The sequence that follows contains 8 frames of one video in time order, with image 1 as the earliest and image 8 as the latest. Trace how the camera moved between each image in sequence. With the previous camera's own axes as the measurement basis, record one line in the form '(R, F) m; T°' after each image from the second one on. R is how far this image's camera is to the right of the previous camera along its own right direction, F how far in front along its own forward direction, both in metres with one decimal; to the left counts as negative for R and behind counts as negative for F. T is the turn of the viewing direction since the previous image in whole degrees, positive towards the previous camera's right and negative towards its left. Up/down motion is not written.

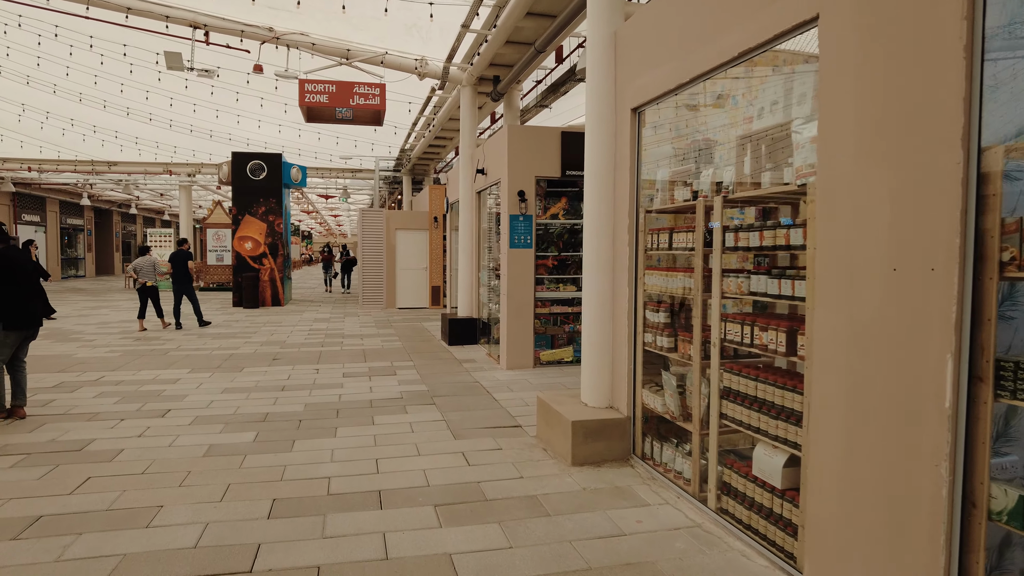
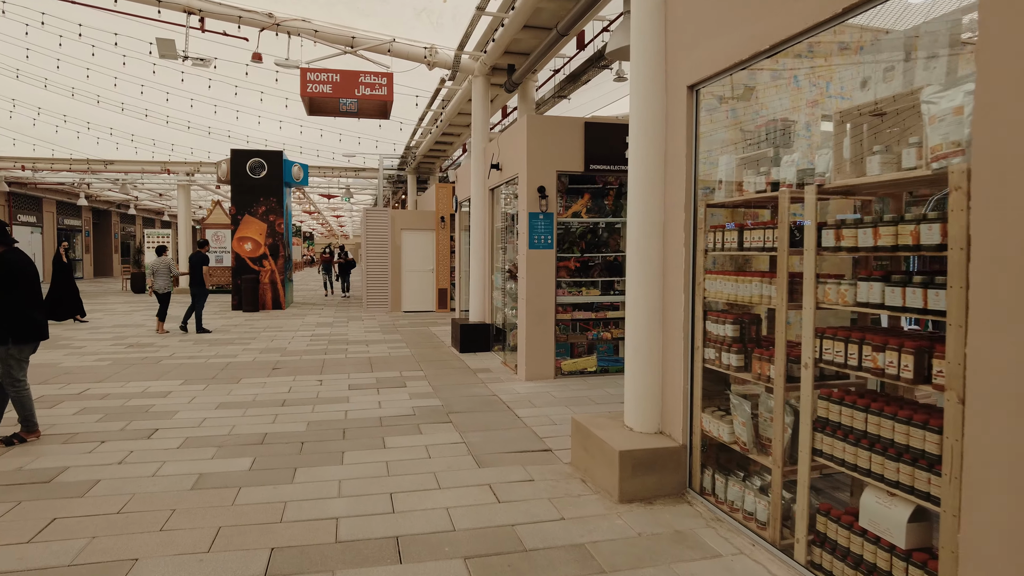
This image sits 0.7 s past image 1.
(-0.2, +0.6) m; 0°
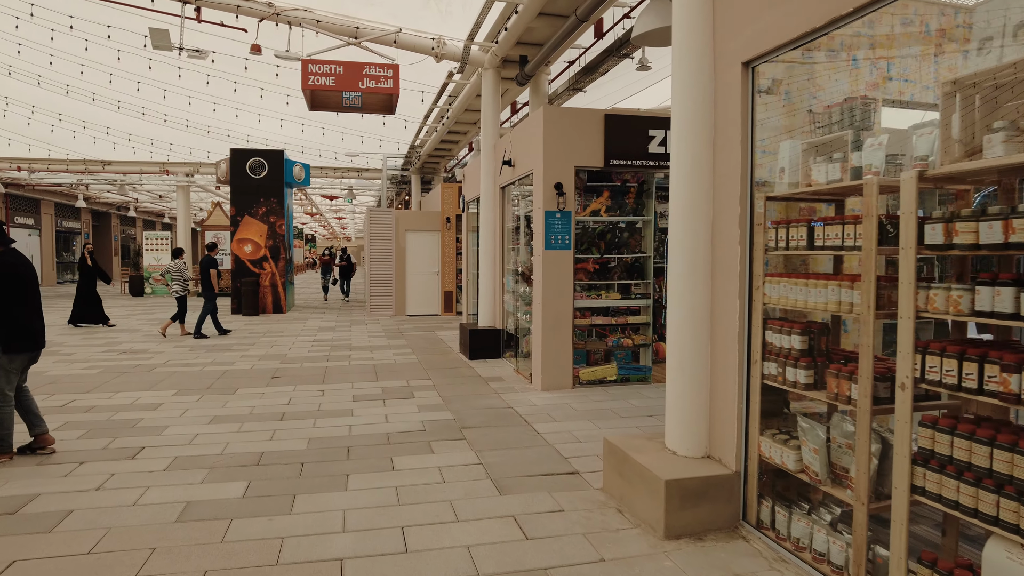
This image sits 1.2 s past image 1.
(-0.1, +0.5) m; 0°
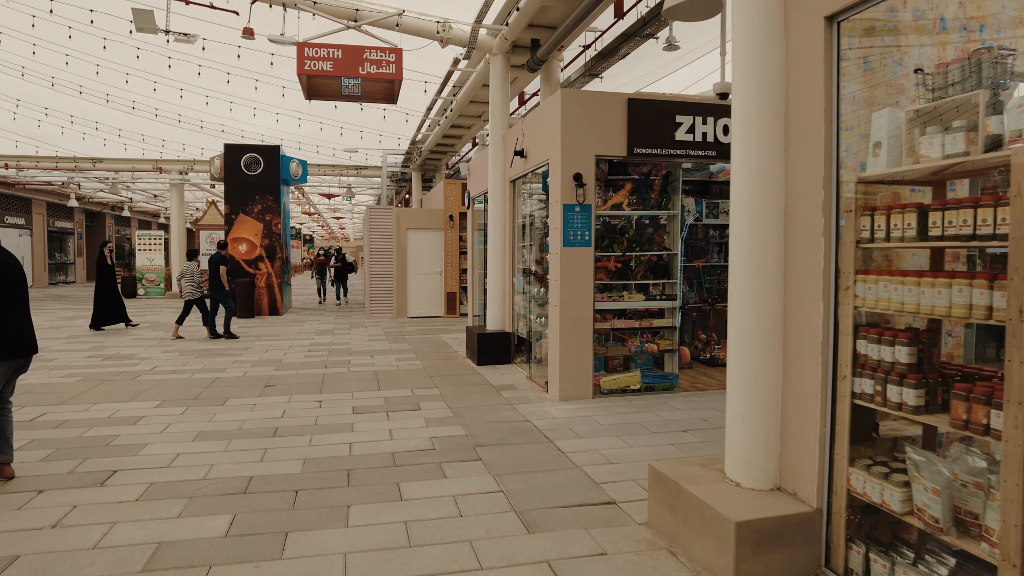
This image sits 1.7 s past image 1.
(-0.2, +0.6) m; 0°
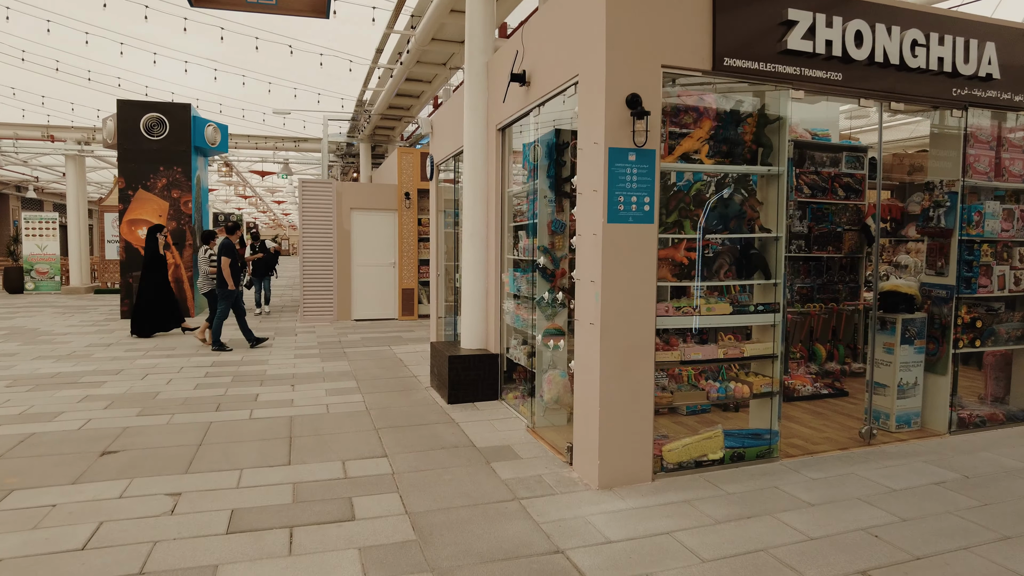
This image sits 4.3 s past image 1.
(-0.3, +2.7) m; +4°
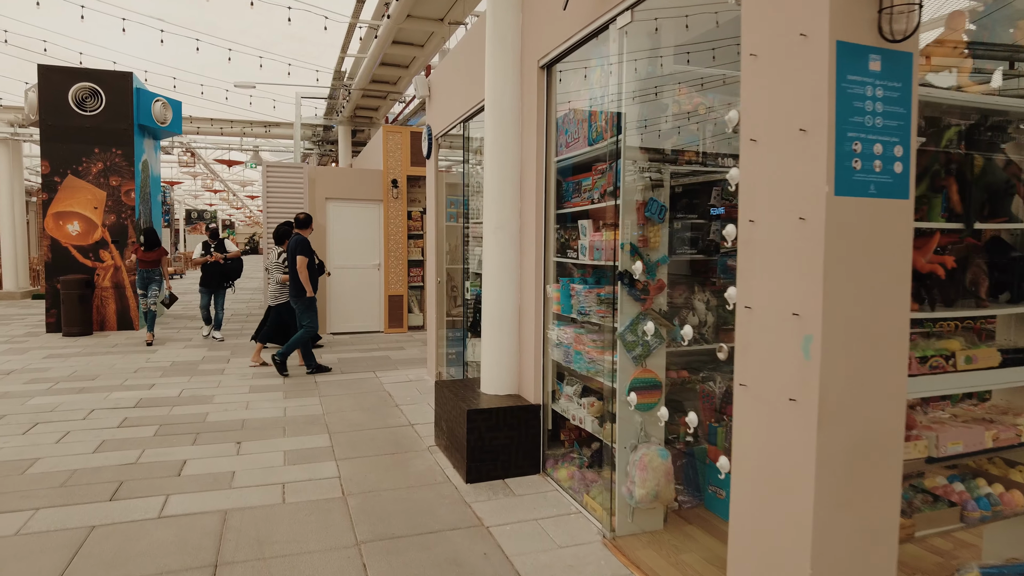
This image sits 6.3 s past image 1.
(-0.4, +1.9) m; +2°
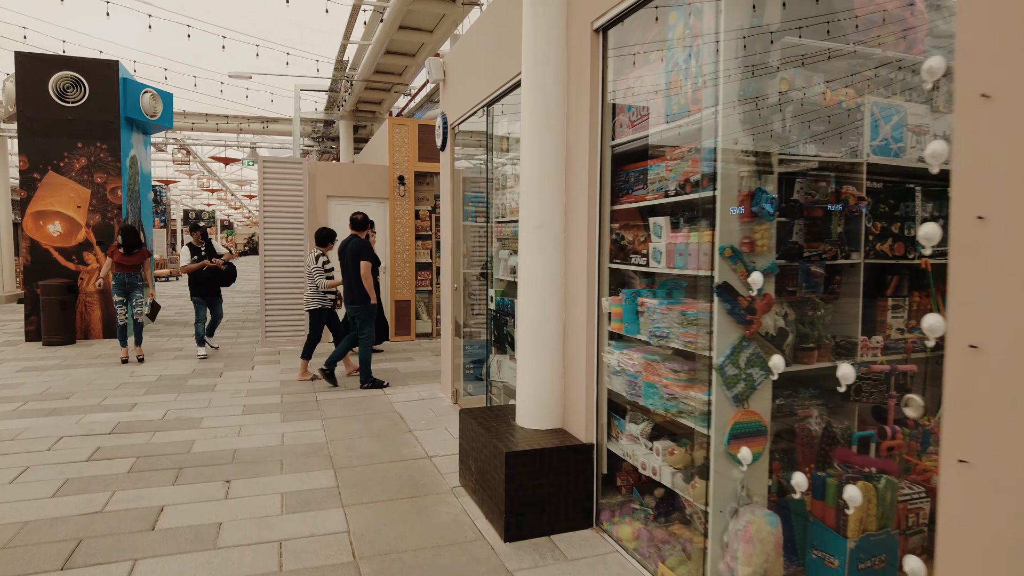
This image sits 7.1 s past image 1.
(-0.2, +0.7) m; 0°
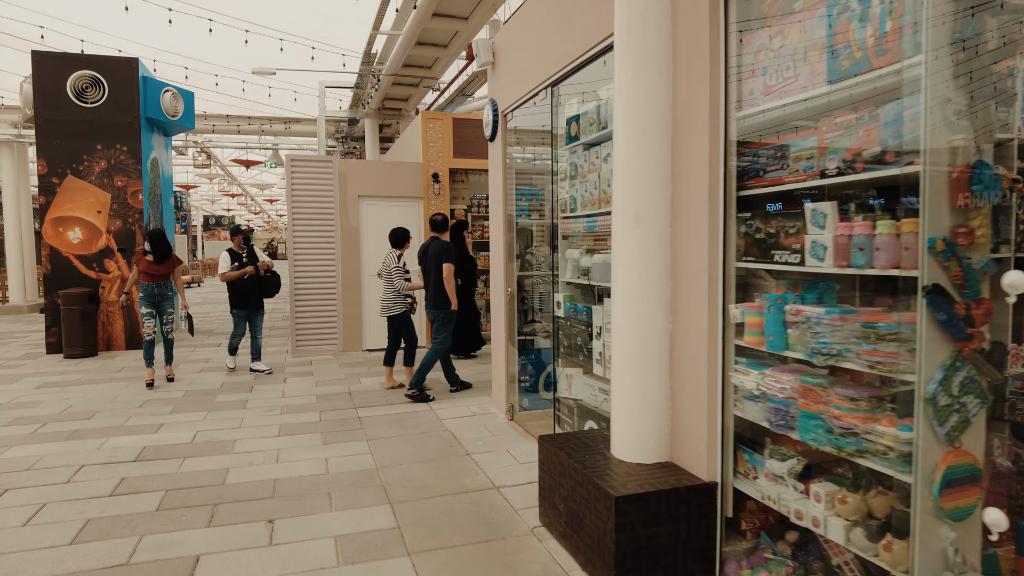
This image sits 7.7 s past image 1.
(-0.3, +0.6) m; -1°
